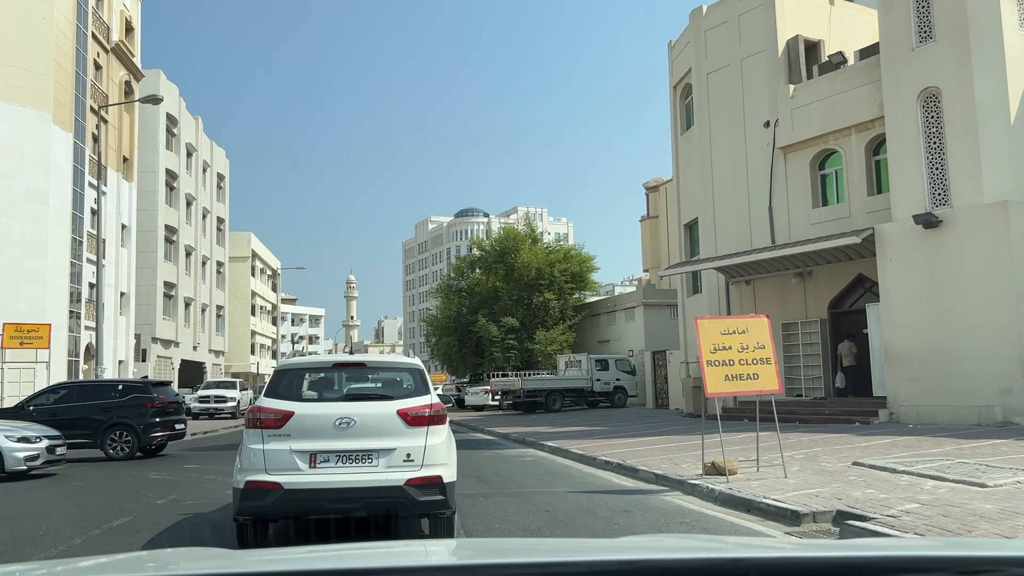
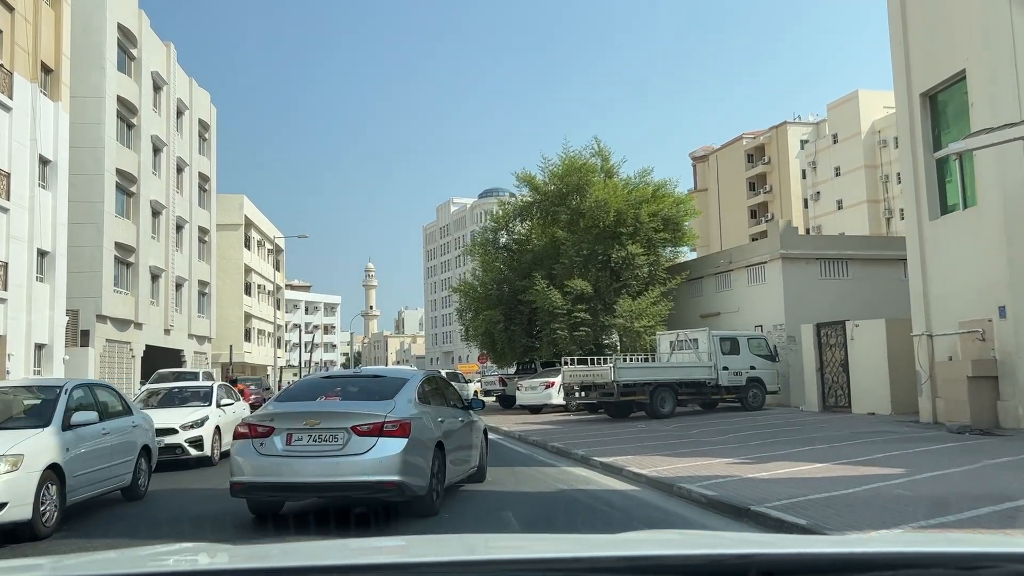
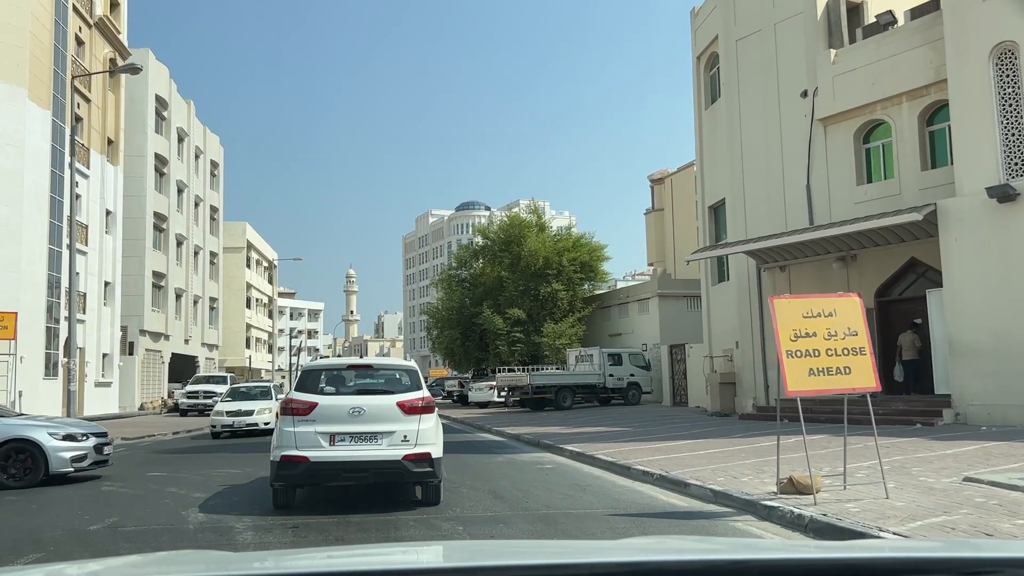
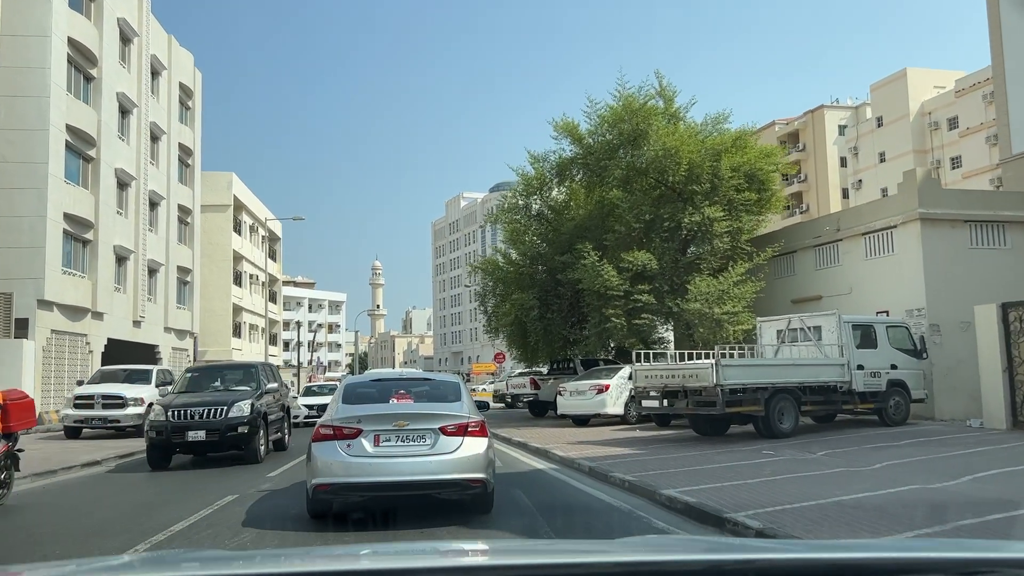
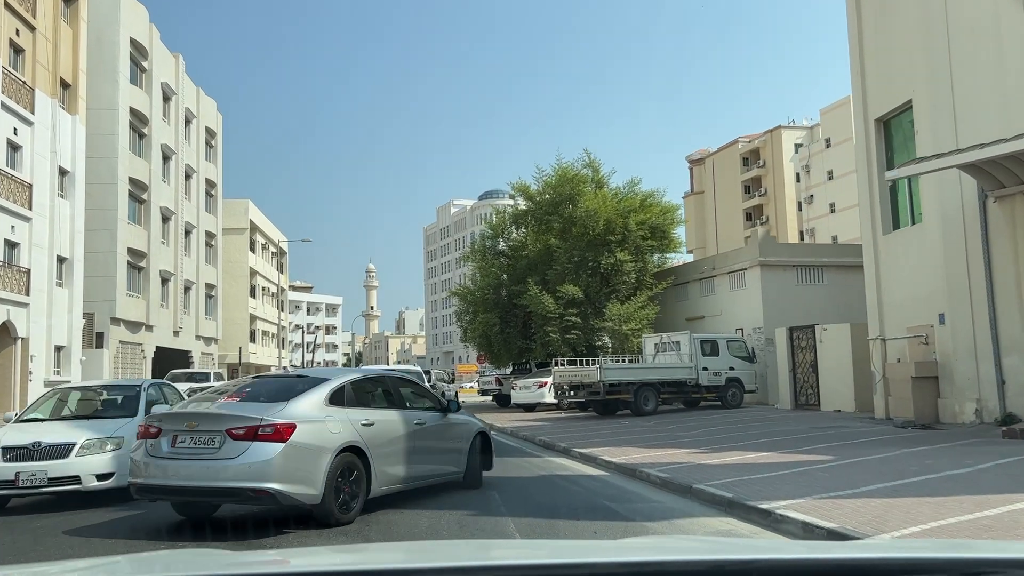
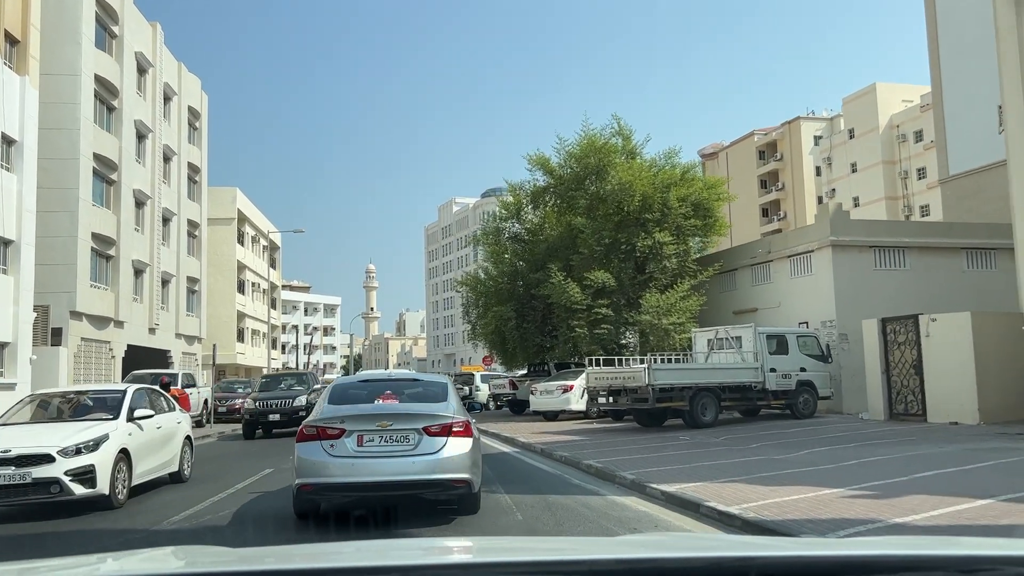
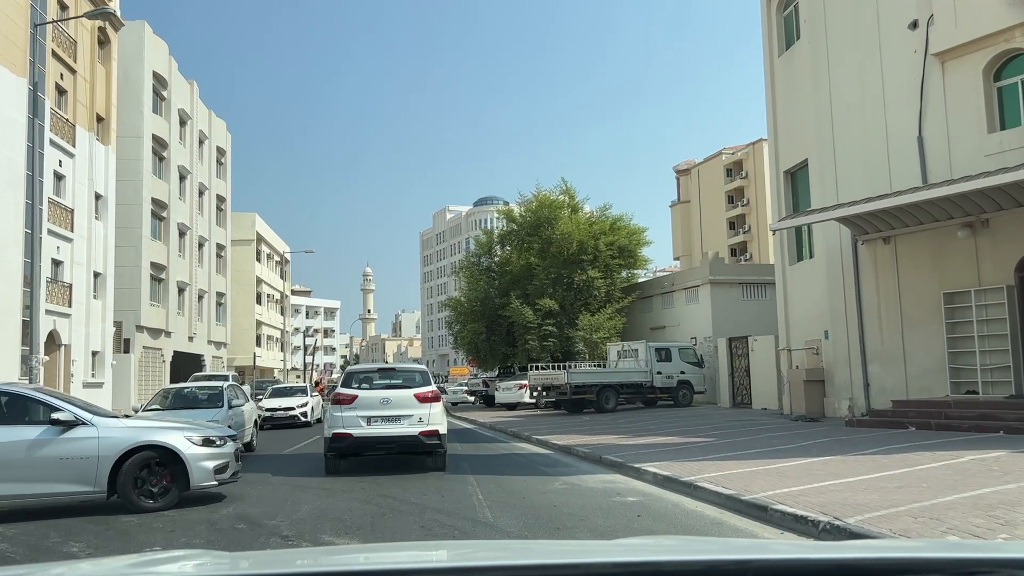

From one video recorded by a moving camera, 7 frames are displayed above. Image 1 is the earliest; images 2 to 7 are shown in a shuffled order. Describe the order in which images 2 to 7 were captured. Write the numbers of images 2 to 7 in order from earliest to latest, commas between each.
3, 7, 5, 2, 6, 4
